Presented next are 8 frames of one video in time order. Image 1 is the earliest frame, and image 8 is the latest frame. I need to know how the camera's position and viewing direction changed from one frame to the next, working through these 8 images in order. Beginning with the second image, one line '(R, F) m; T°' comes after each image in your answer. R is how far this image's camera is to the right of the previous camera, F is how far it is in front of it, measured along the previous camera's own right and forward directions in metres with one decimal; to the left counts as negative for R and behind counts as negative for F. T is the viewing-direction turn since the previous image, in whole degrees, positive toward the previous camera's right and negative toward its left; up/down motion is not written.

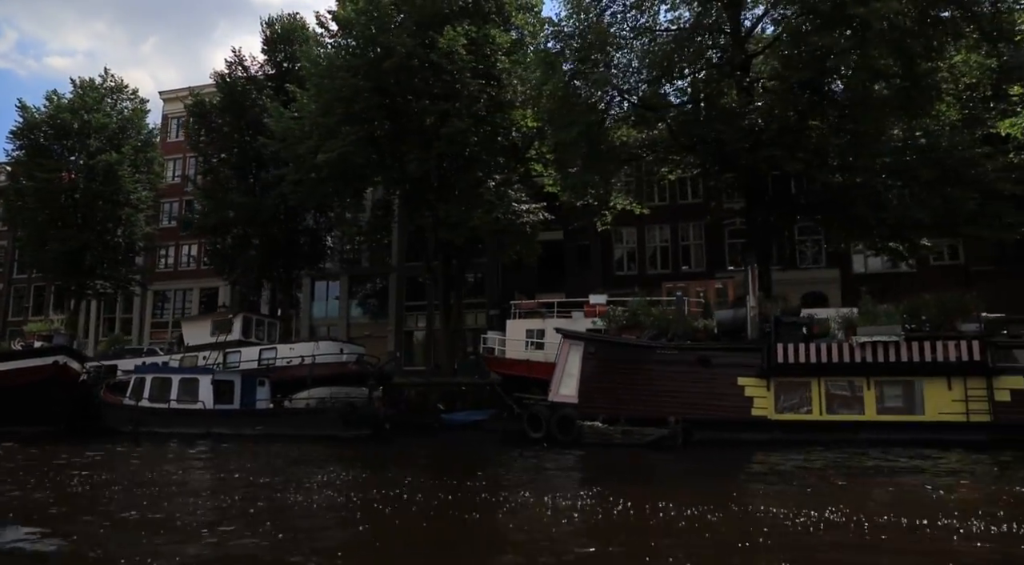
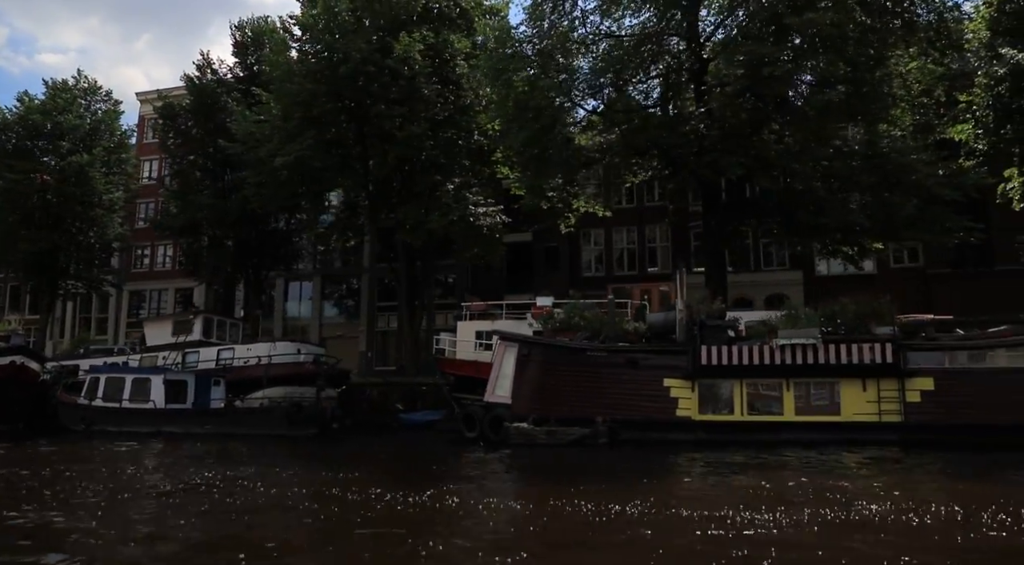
(+1.1, -0.4) m; 0°
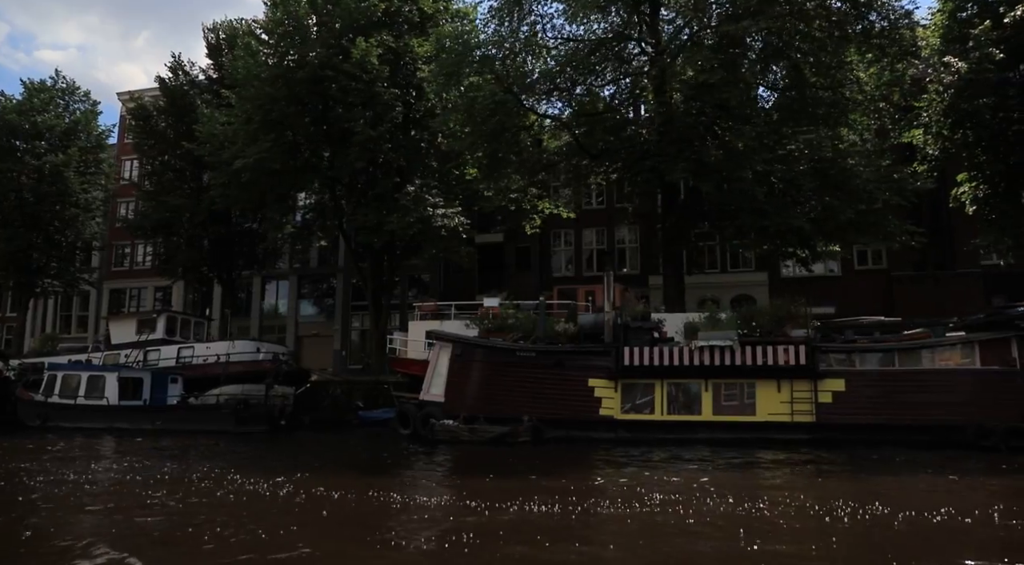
(+1.3, -0.4) m; 0°
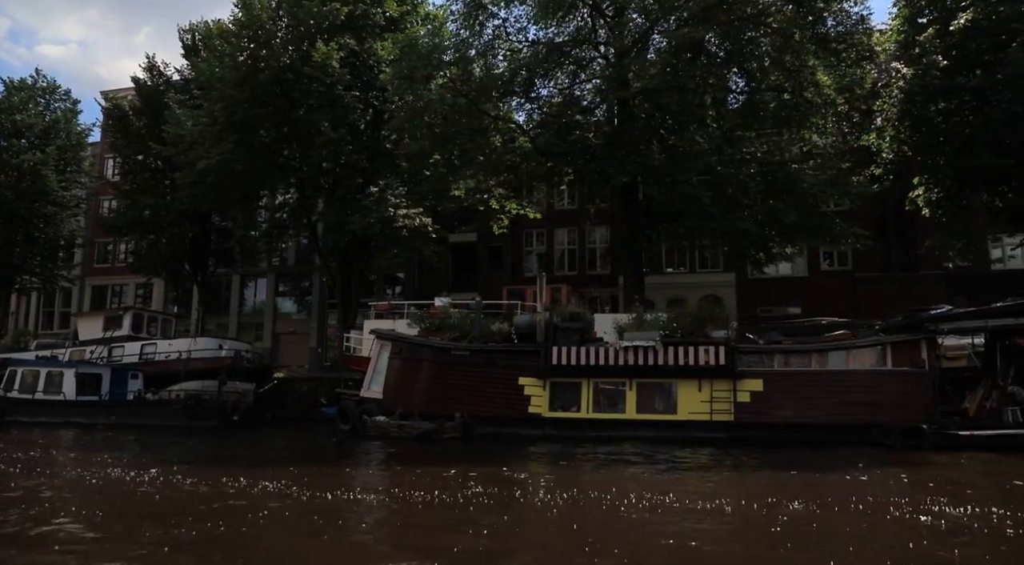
(+1.3, -0.4) m; 0°
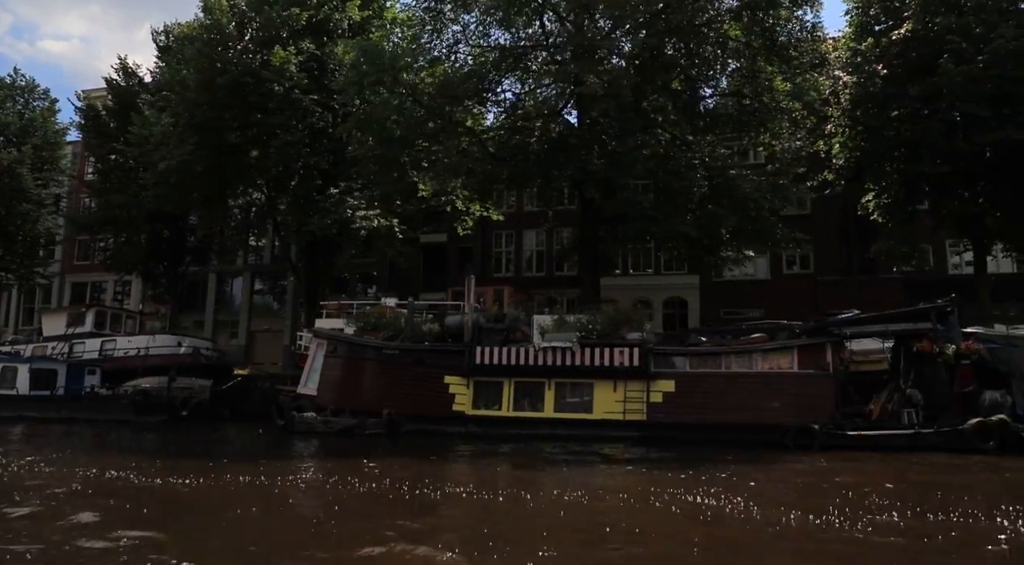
(+1.5, -0.5) m; 0°
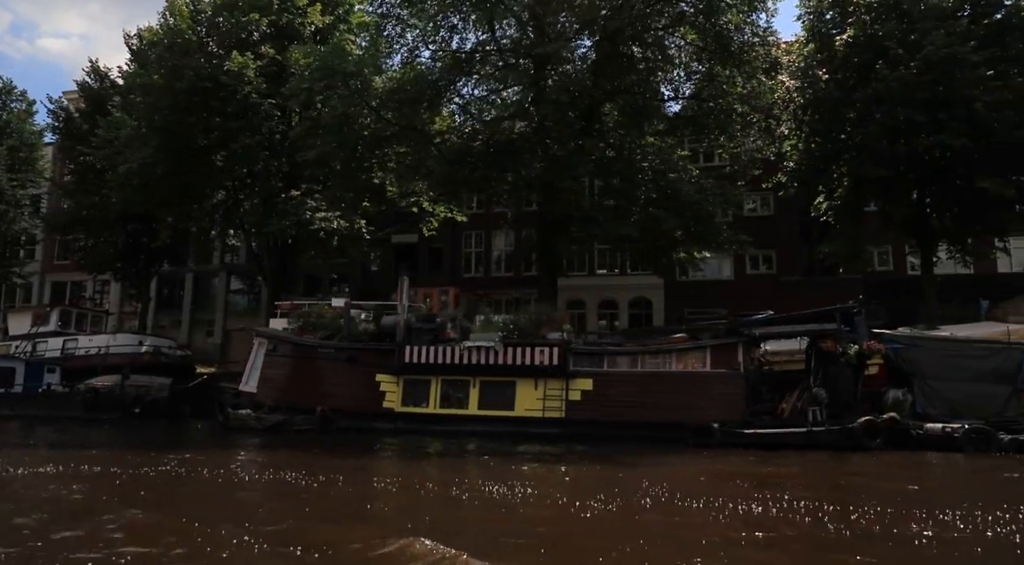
(+1.5, -0.5) m; 0°
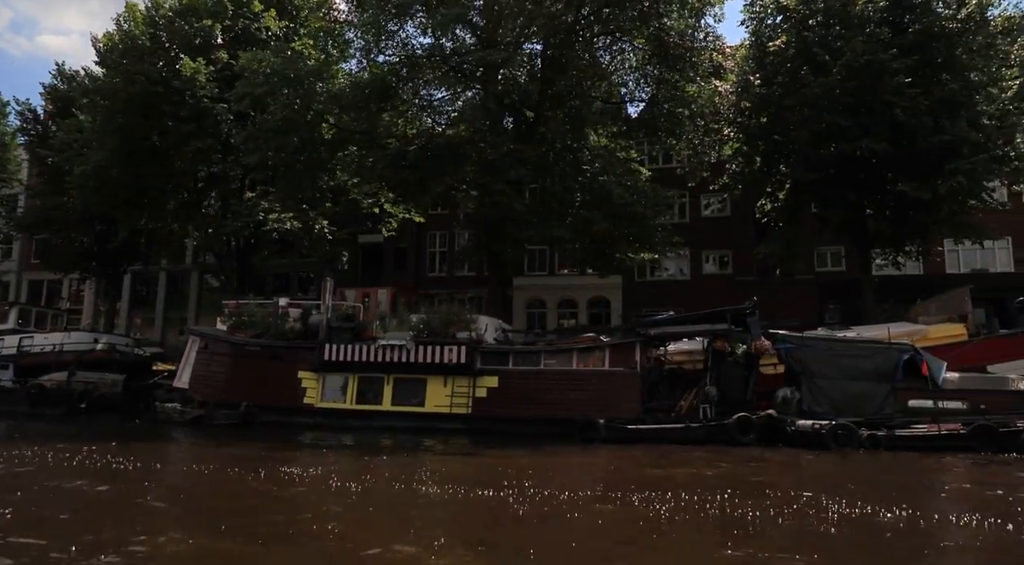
(+1.9, -0.6) m; 0°
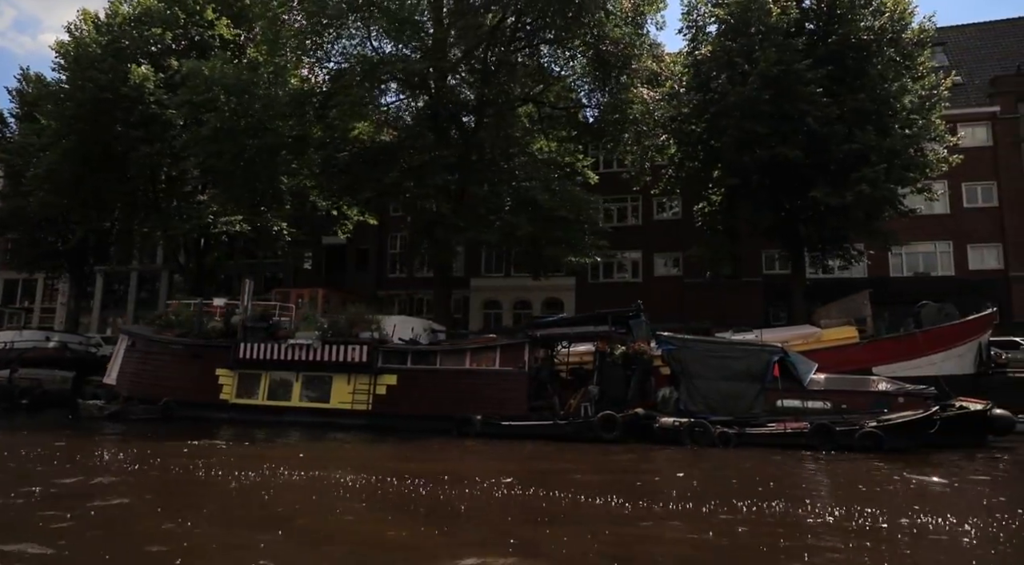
(+2.2, -0.7) m; 0°
